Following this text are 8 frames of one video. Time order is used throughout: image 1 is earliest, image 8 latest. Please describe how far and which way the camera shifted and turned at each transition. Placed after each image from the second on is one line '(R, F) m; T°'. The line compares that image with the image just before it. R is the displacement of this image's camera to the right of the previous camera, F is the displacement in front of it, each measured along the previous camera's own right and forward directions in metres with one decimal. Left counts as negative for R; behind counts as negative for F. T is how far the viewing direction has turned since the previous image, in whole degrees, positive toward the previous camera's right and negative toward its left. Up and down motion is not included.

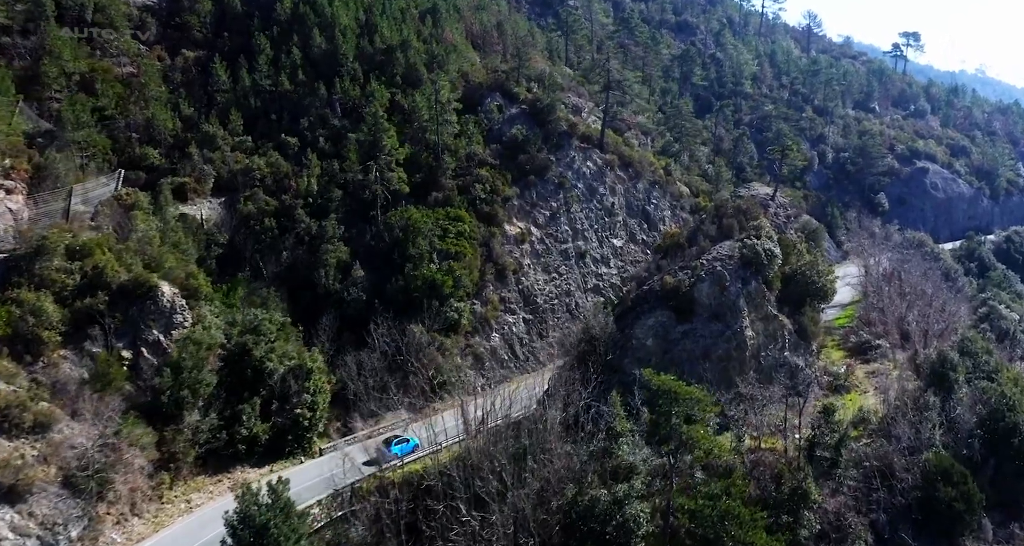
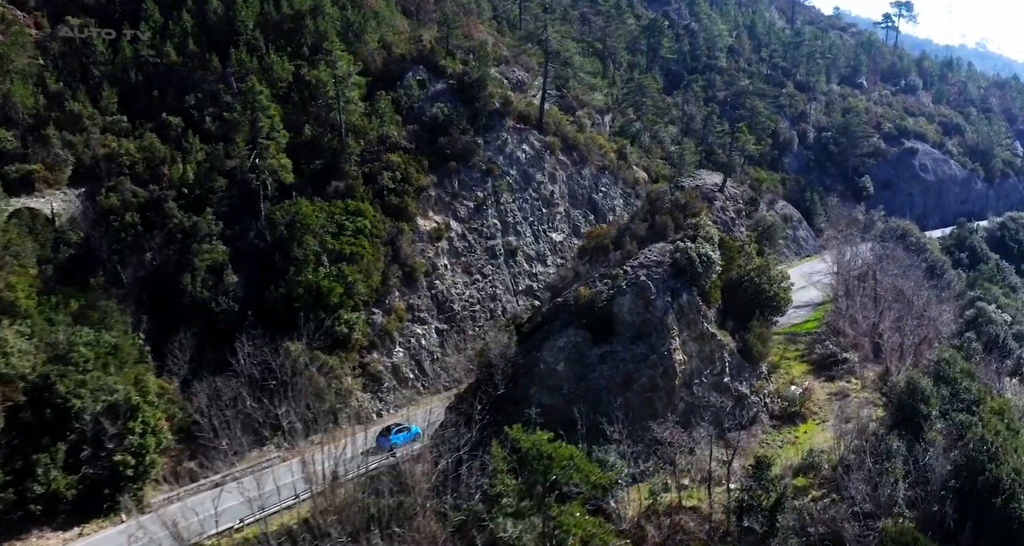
(+3.7, +5.8) m; 0°
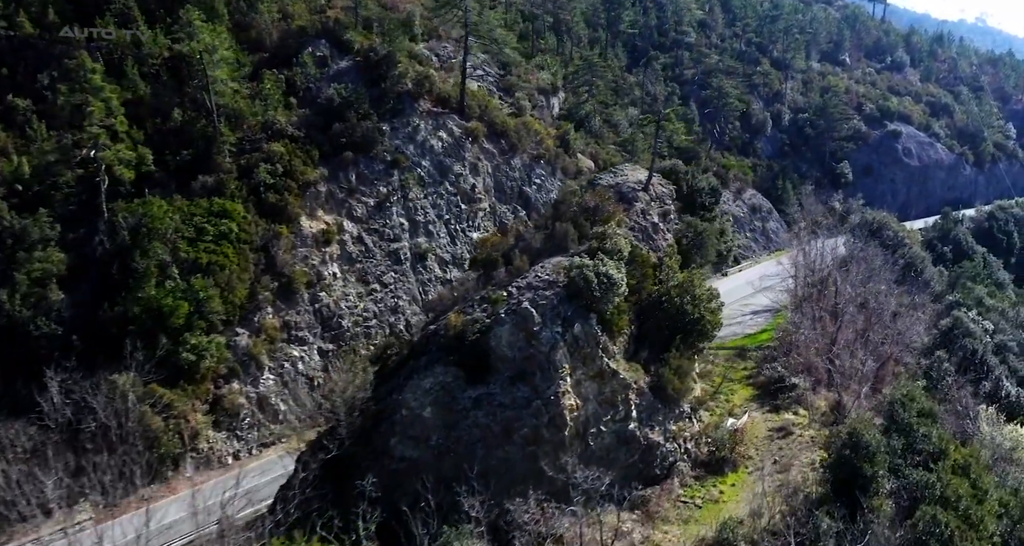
(+3.7, +5.3) m; 0°
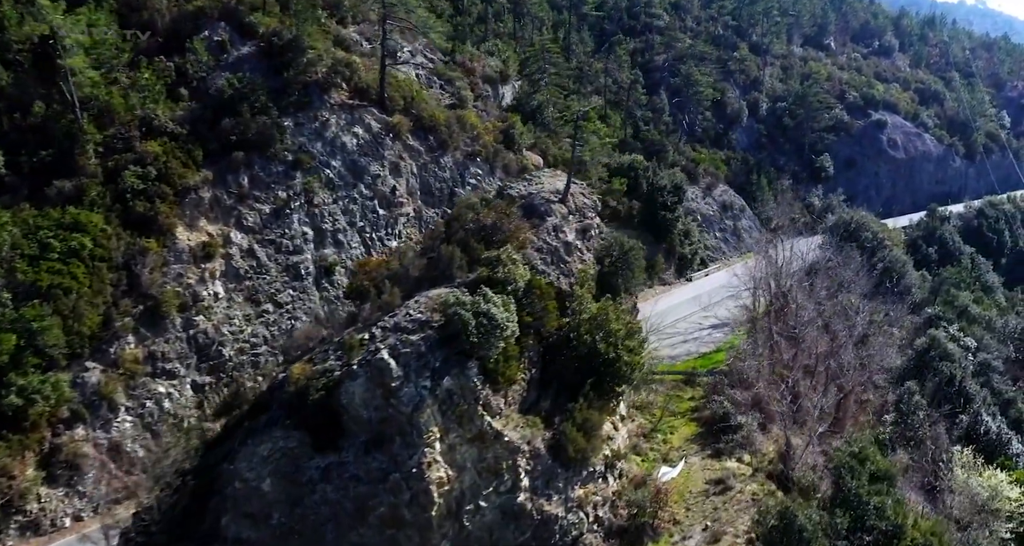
(+2.9, +4.3) m; 0°
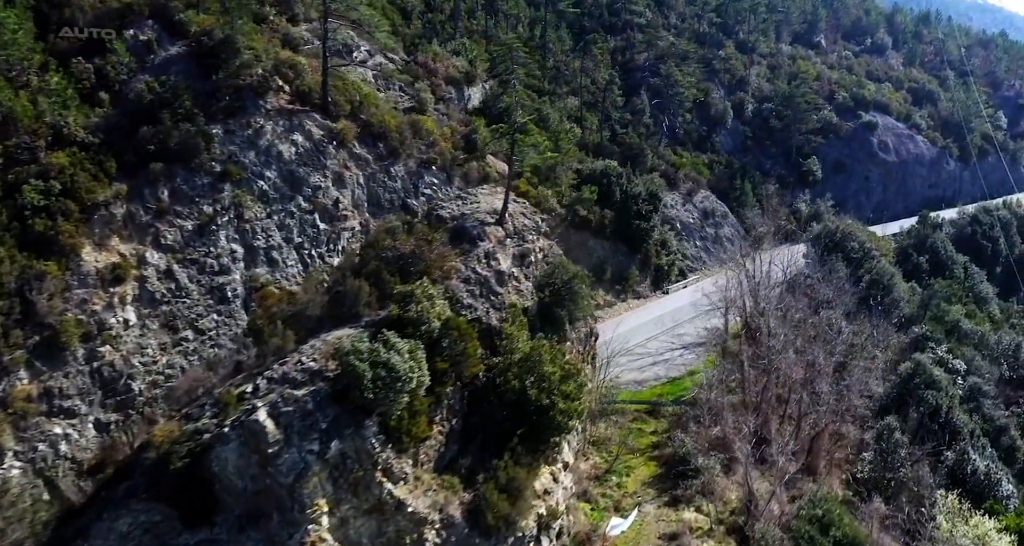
(+1.7, +2.6) m; 0°
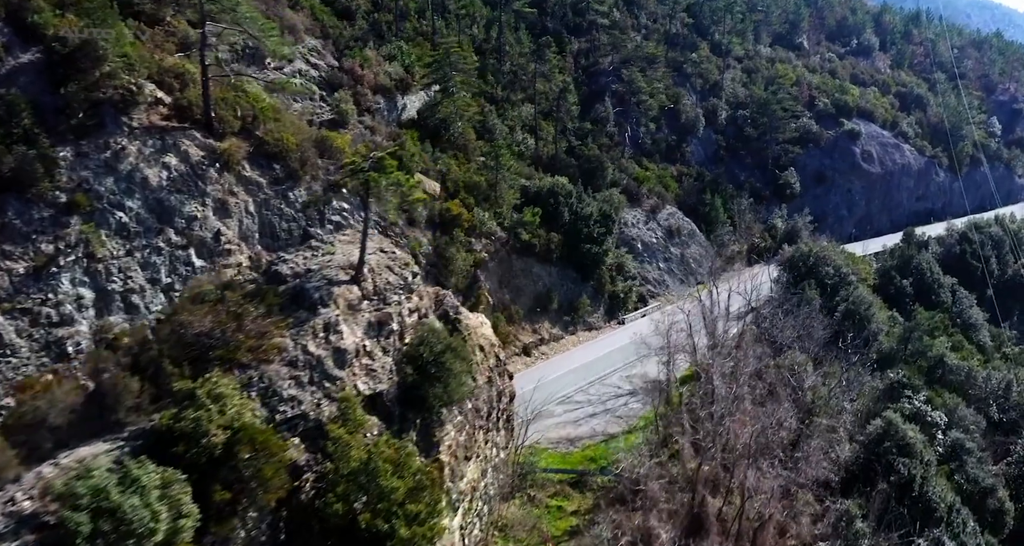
(+2.9, +4.5) m; 0°
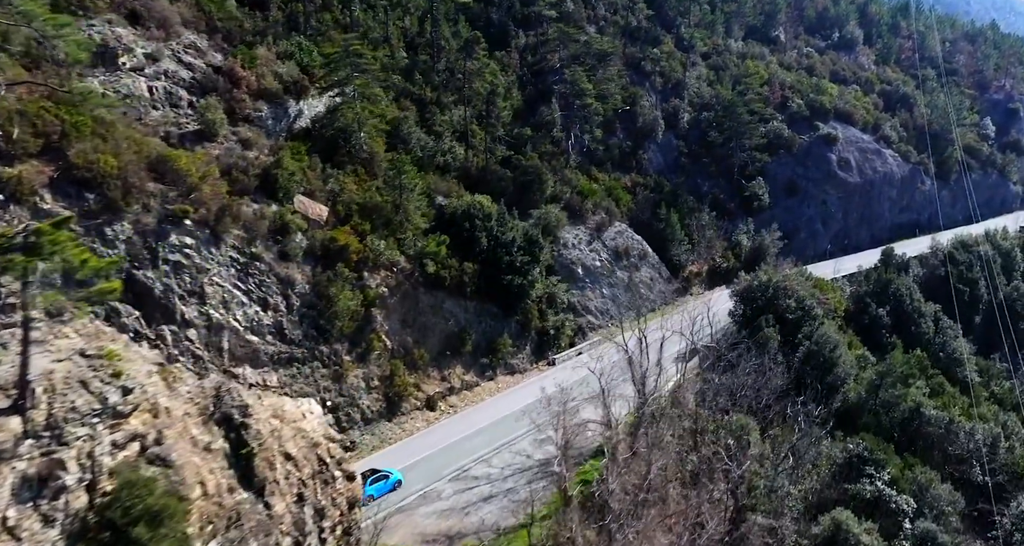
(+3.6, +5.8) m; 0°
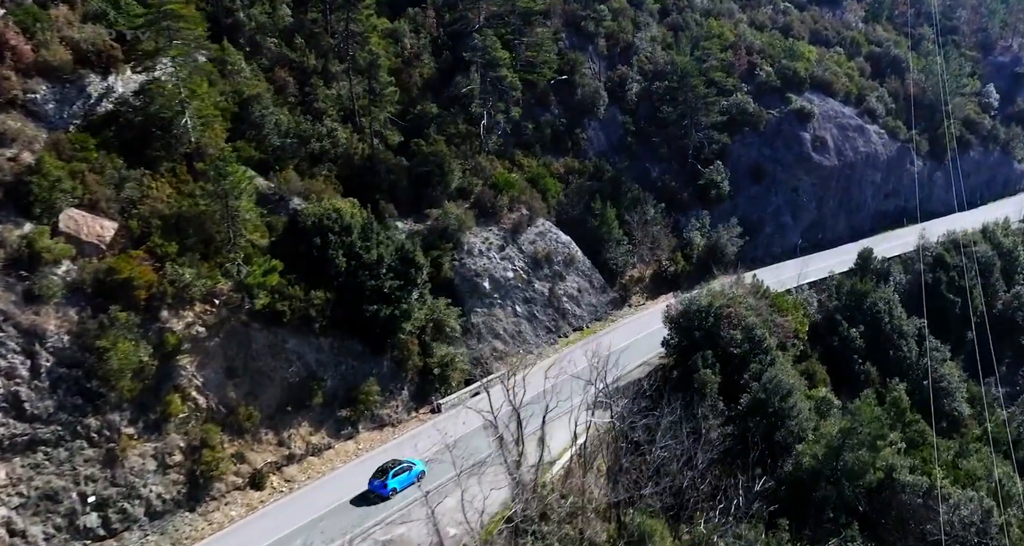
(+4.2, +7.9) m; 0°
